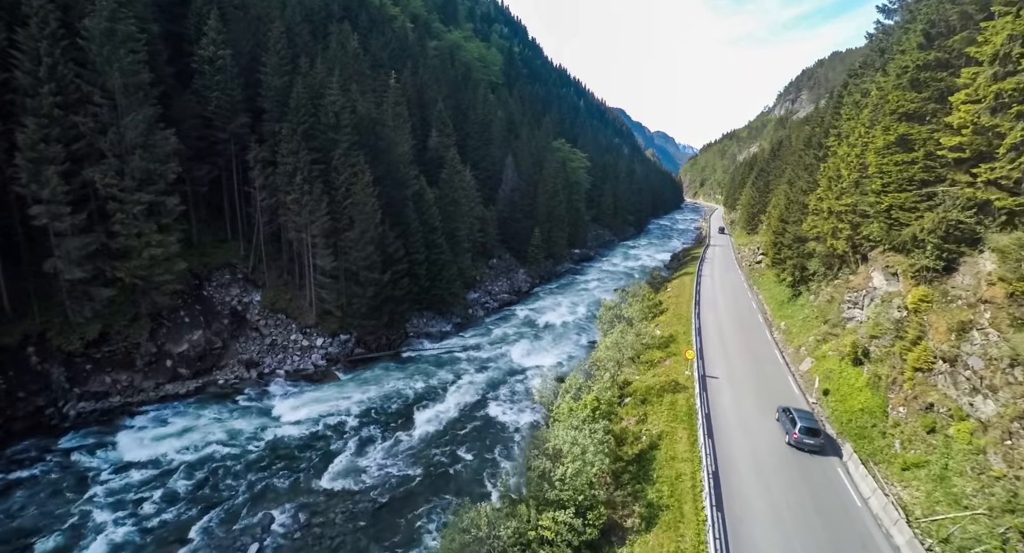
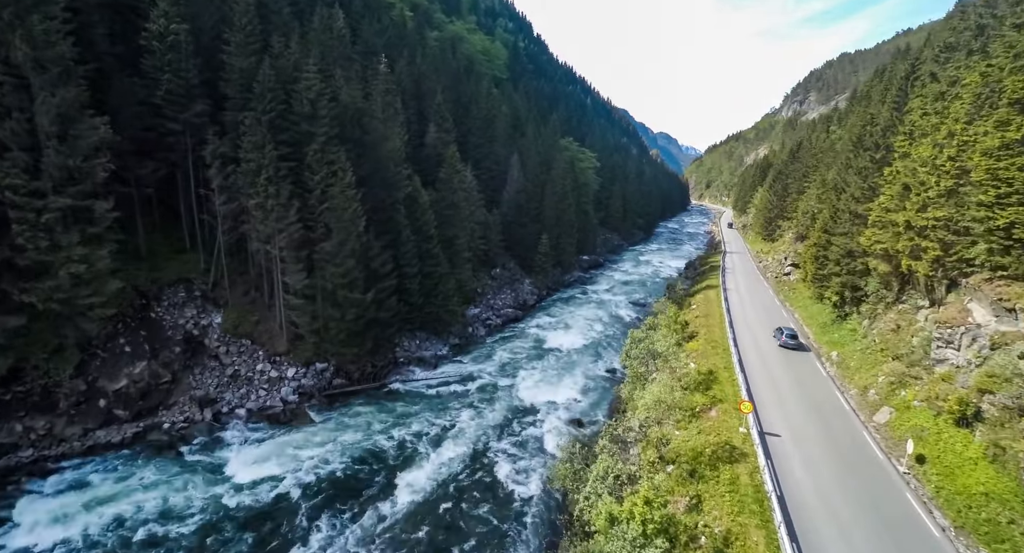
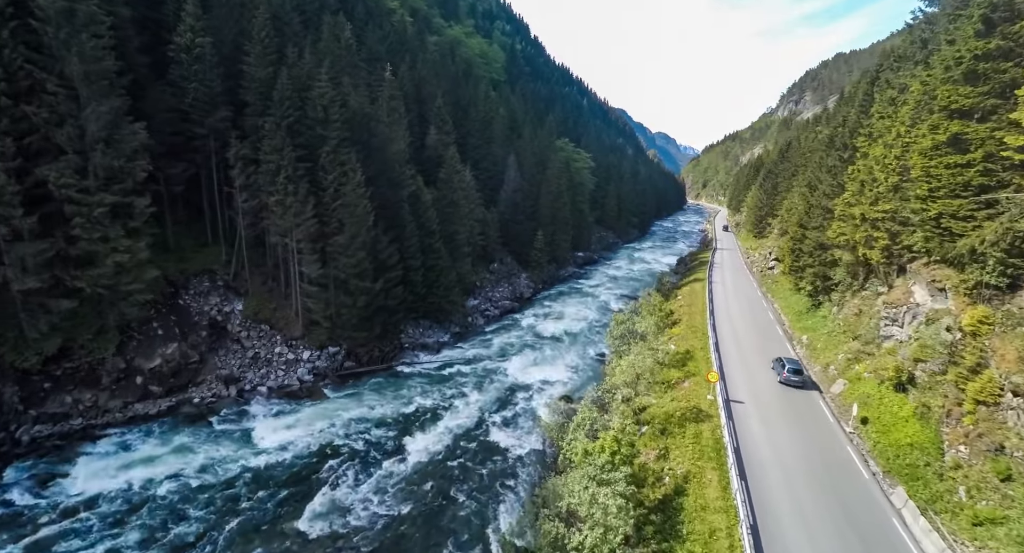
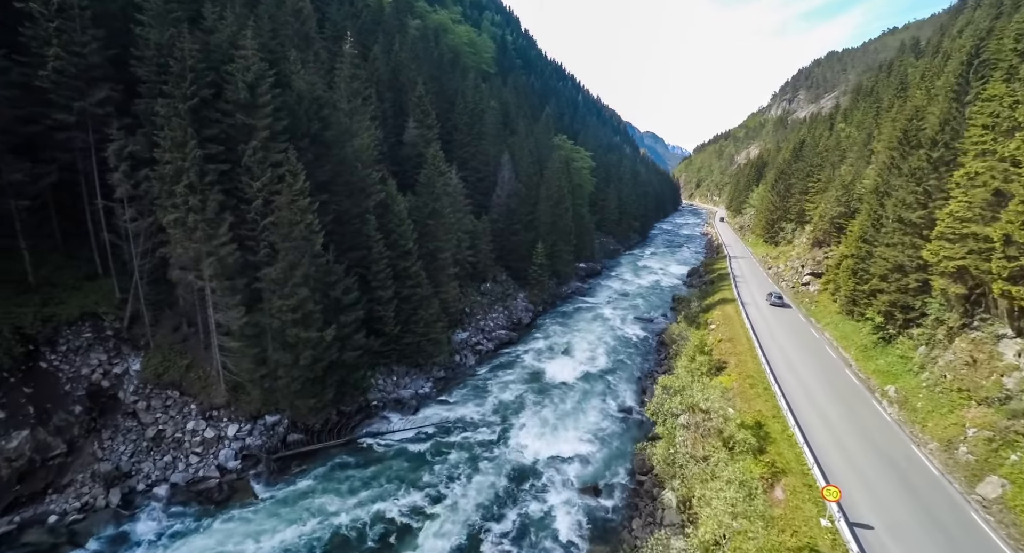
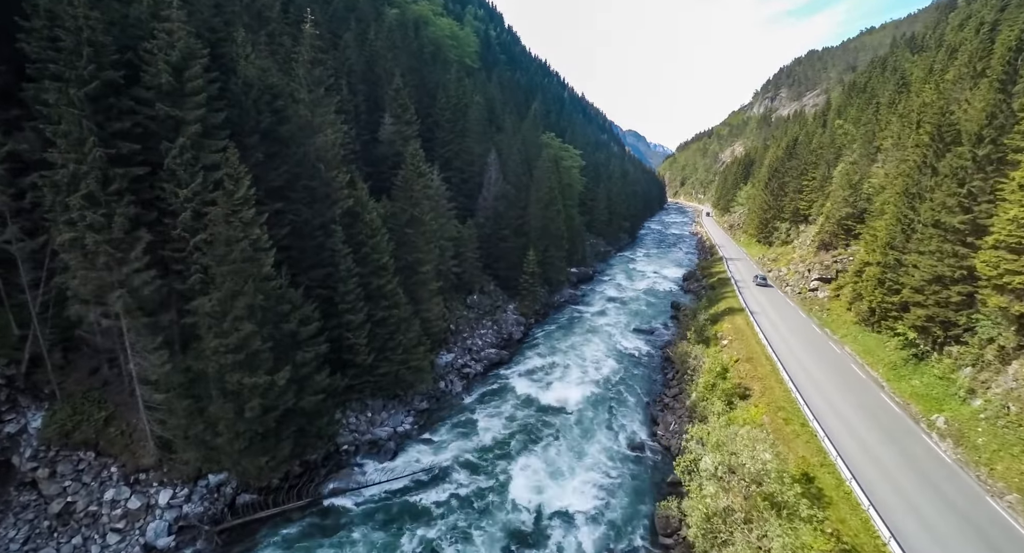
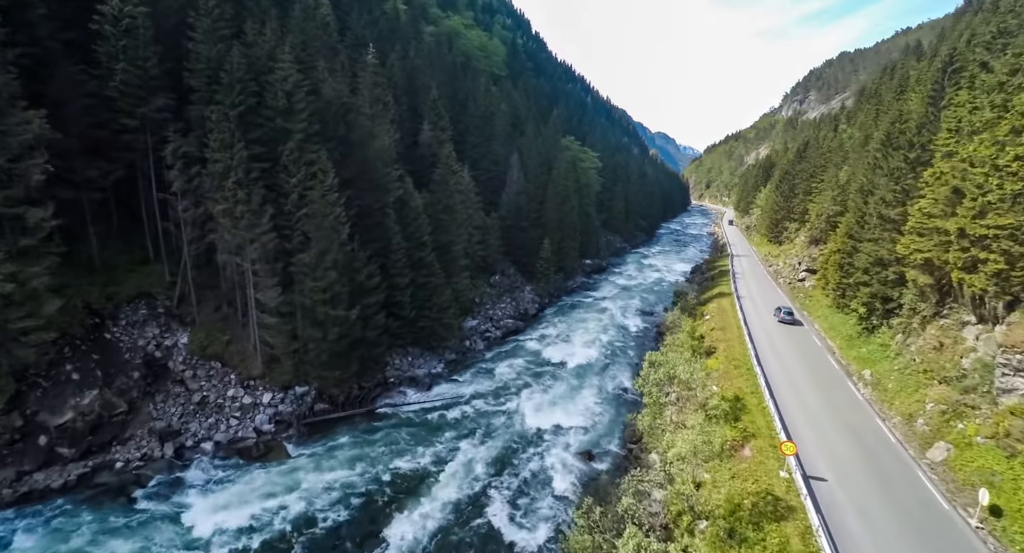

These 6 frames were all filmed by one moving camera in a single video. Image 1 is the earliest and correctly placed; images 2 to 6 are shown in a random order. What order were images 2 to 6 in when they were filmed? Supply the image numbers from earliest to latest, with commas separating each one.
3, 2, 6, 4, 5
